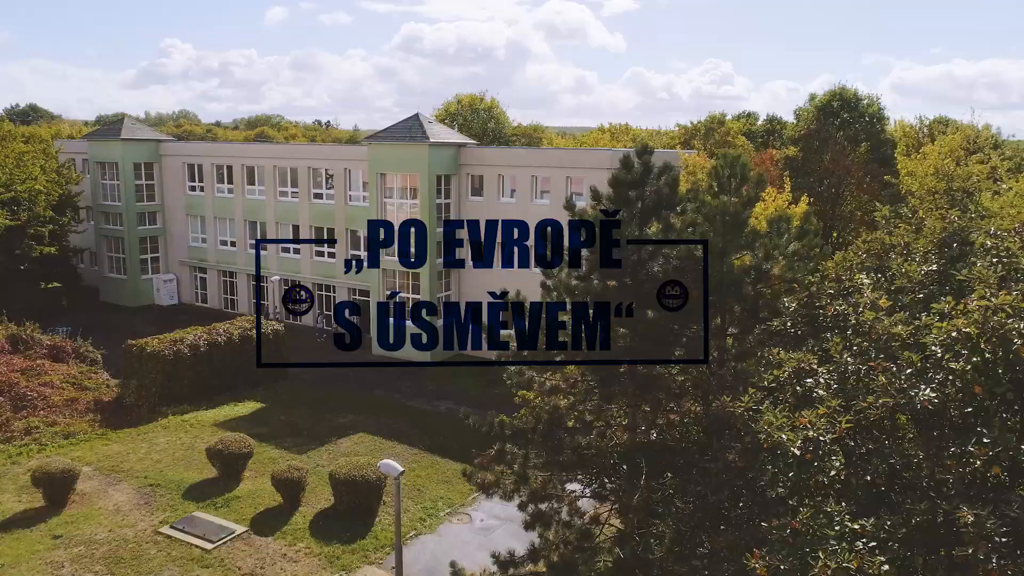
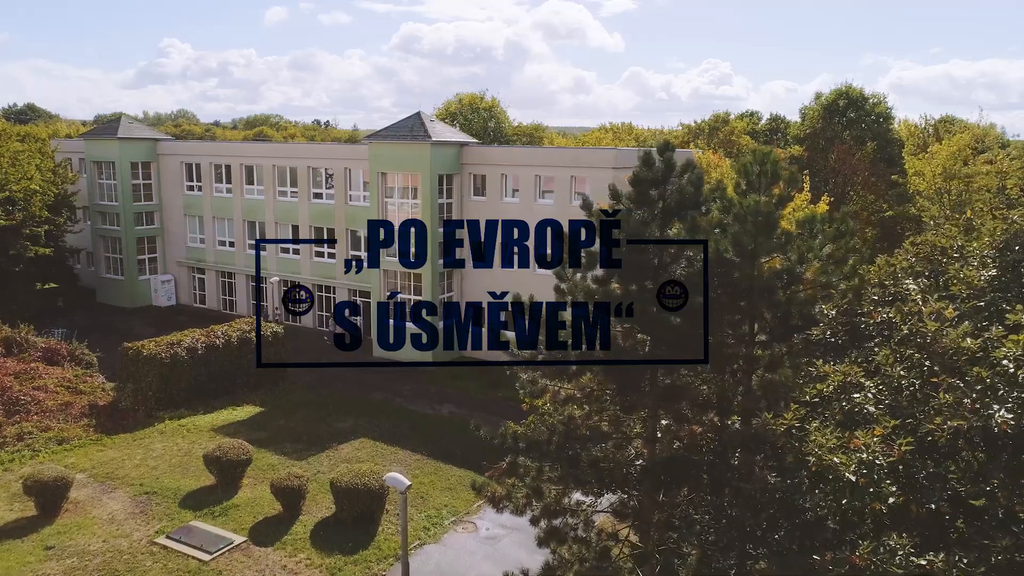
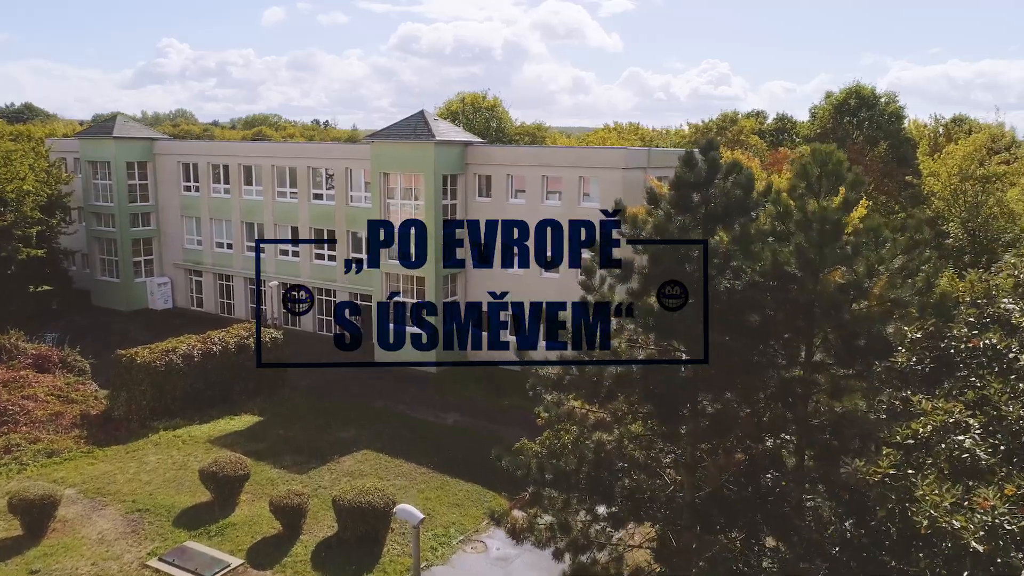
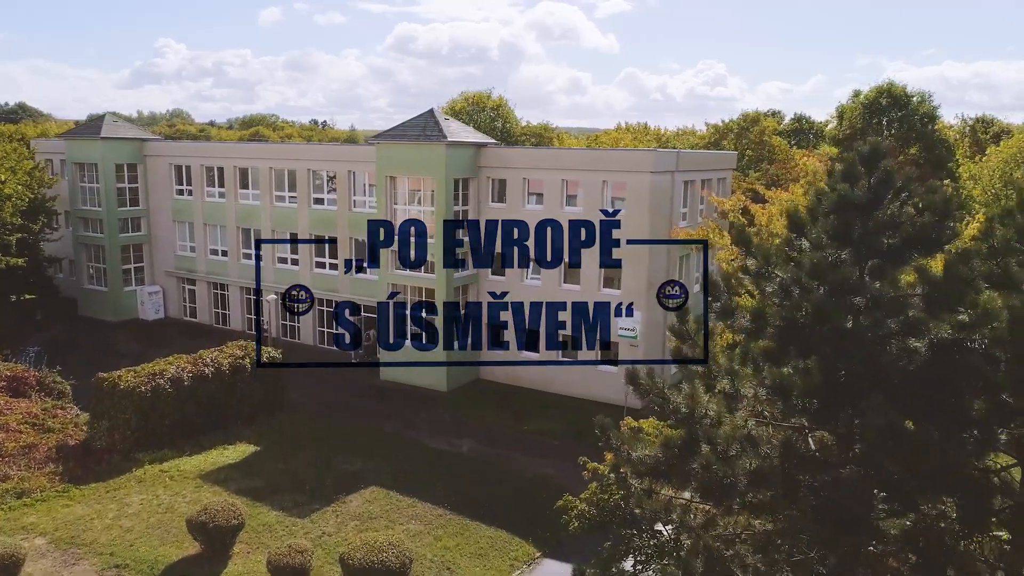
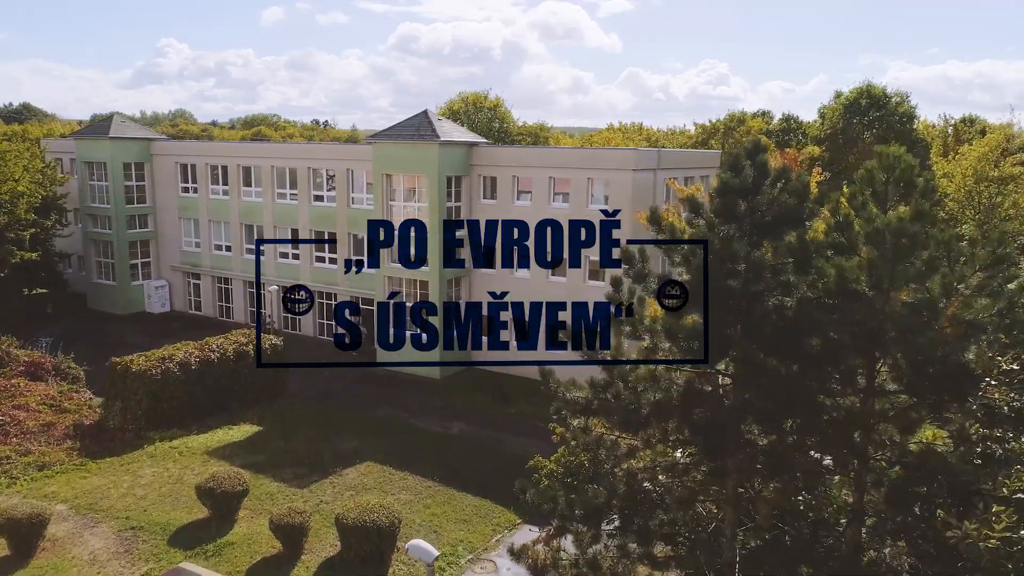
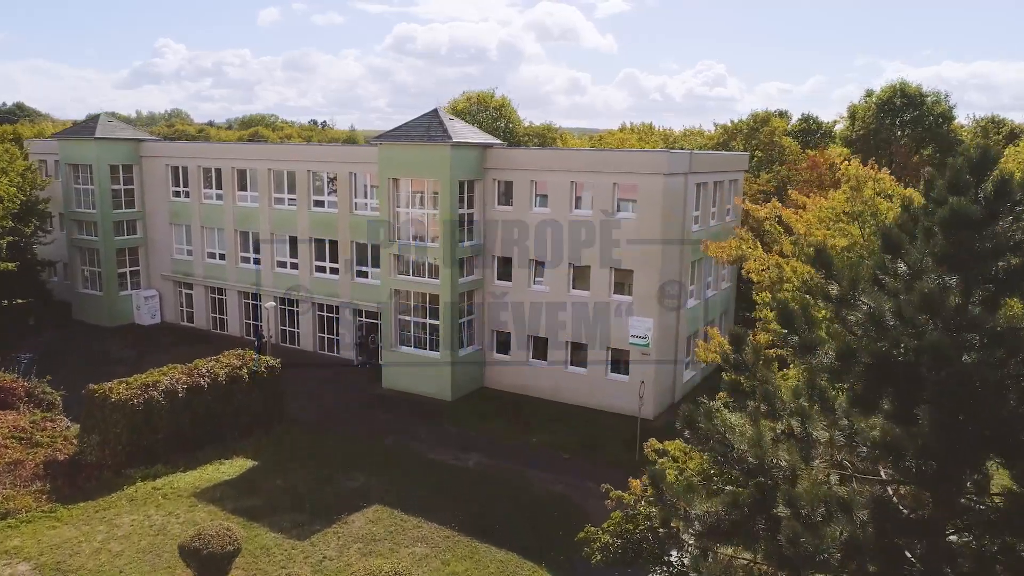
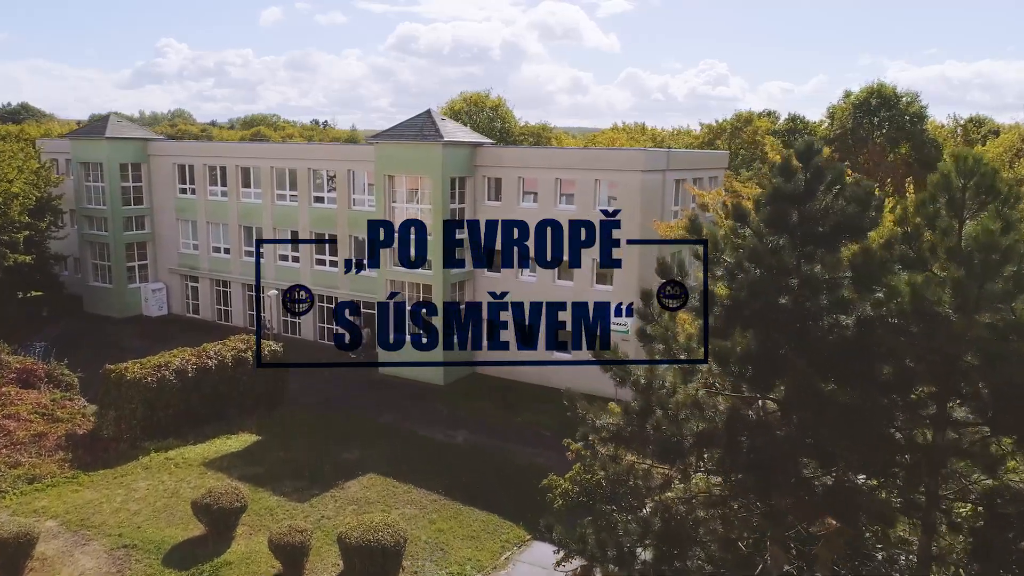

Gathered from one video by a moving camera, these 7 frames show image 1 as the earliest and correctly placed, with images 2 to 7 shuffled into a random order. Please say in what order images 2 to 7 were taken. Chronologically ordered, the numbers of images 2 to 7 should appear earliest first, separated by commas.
2, 3, 5, 7, 4, 6
